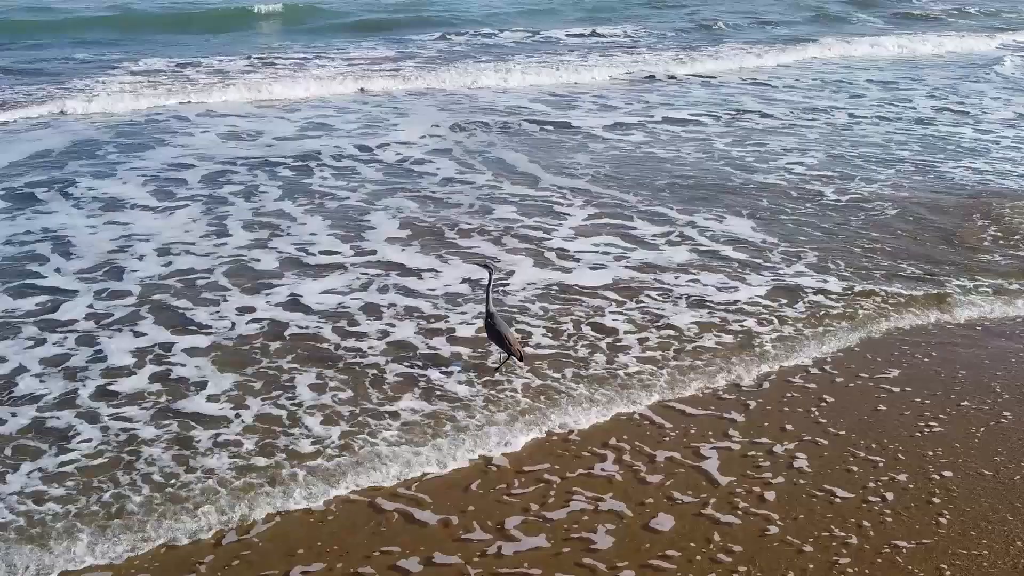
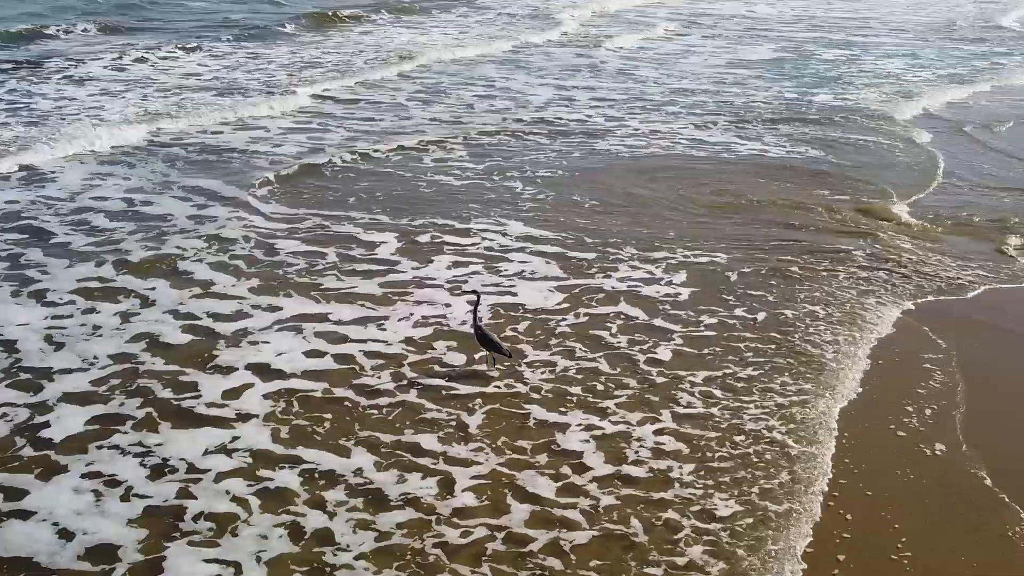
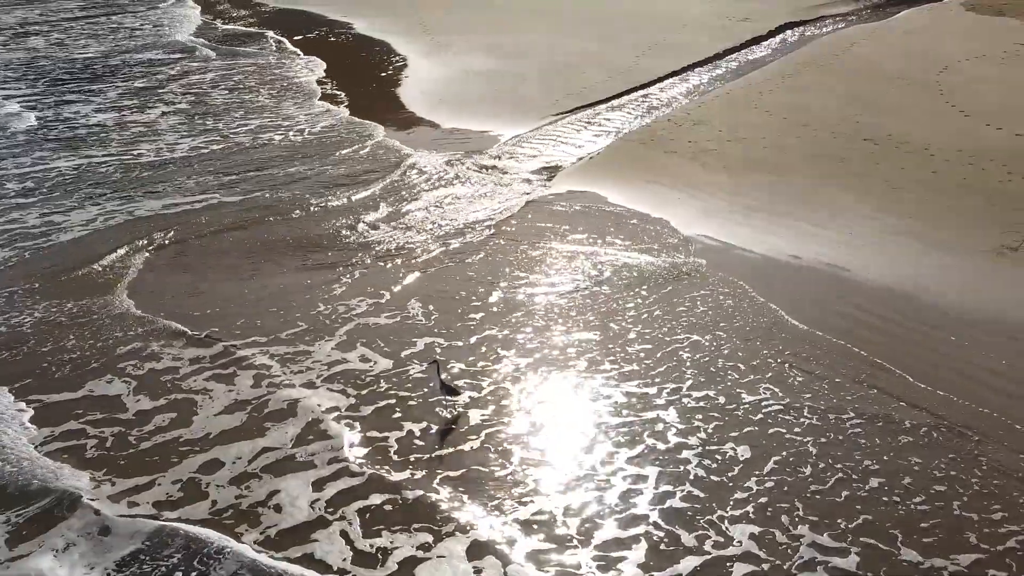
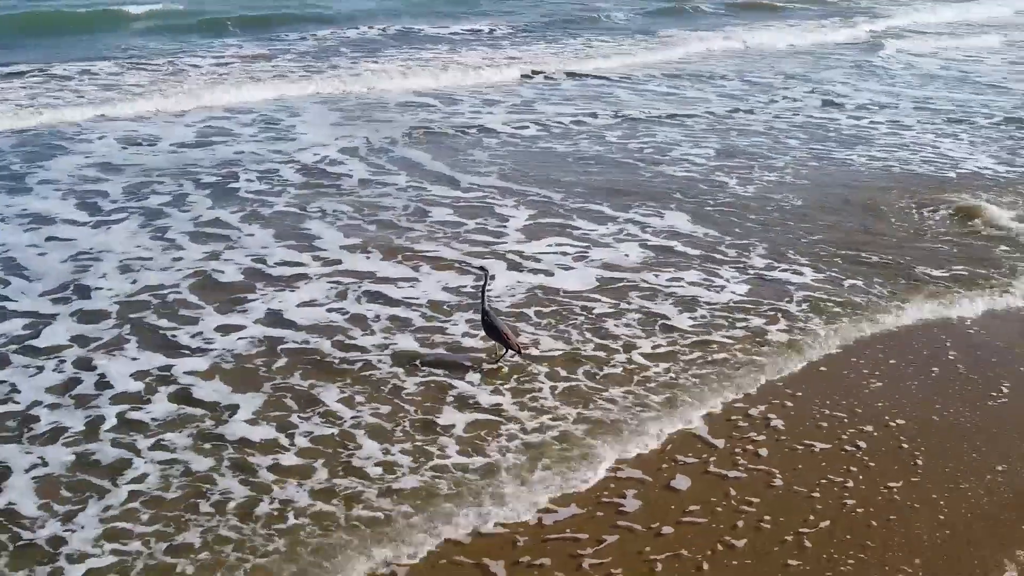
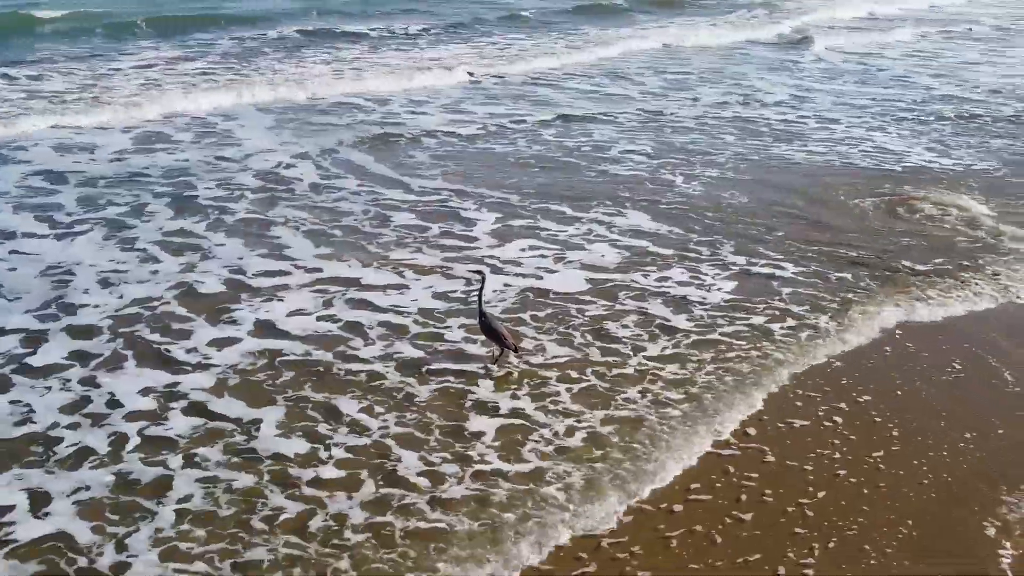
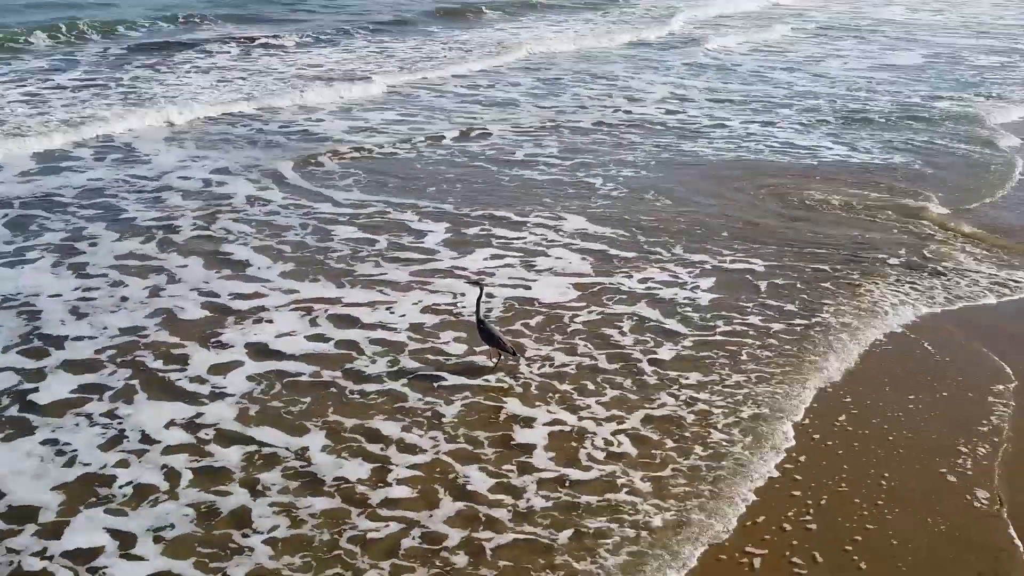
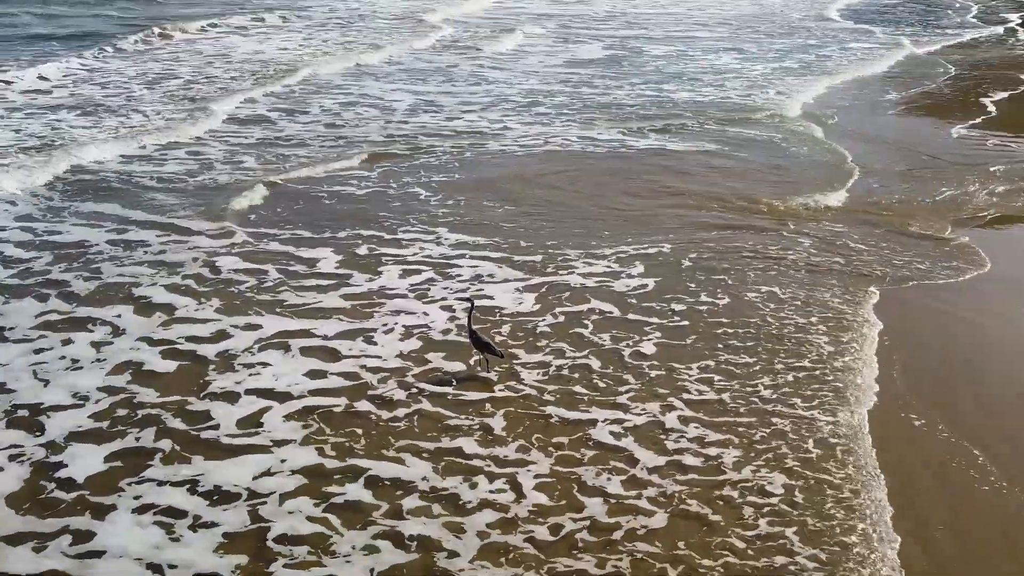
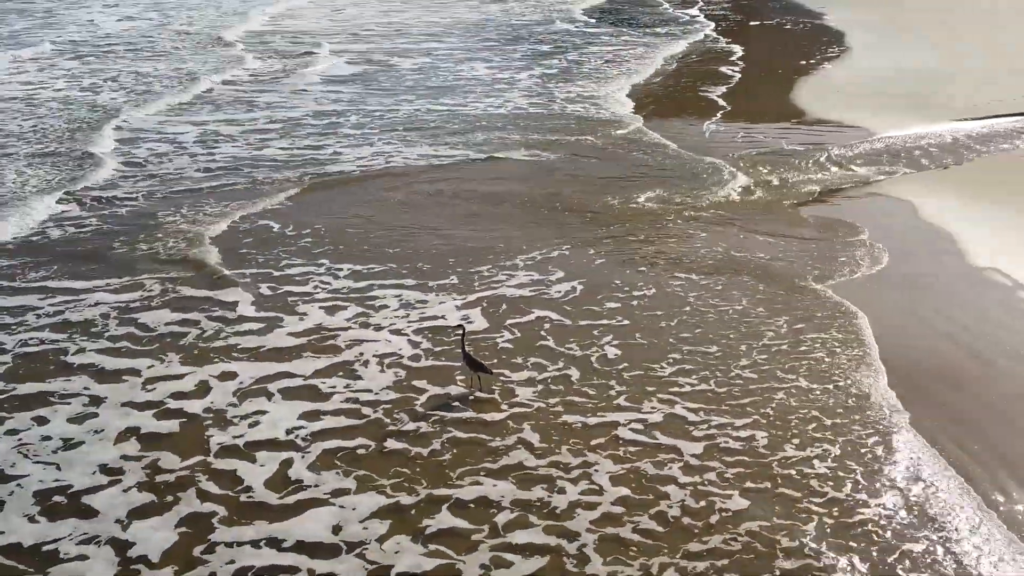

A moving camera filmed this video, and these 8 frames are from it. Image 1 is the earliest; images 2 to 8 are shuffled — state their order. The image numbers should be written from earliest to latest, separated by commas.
4, 5, 6, 2, 7, 8, 3
